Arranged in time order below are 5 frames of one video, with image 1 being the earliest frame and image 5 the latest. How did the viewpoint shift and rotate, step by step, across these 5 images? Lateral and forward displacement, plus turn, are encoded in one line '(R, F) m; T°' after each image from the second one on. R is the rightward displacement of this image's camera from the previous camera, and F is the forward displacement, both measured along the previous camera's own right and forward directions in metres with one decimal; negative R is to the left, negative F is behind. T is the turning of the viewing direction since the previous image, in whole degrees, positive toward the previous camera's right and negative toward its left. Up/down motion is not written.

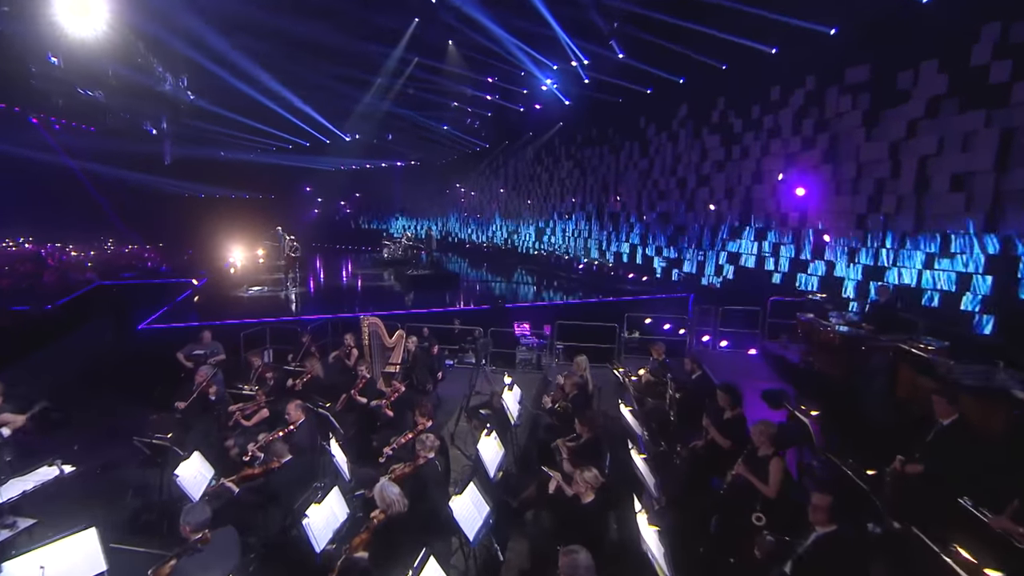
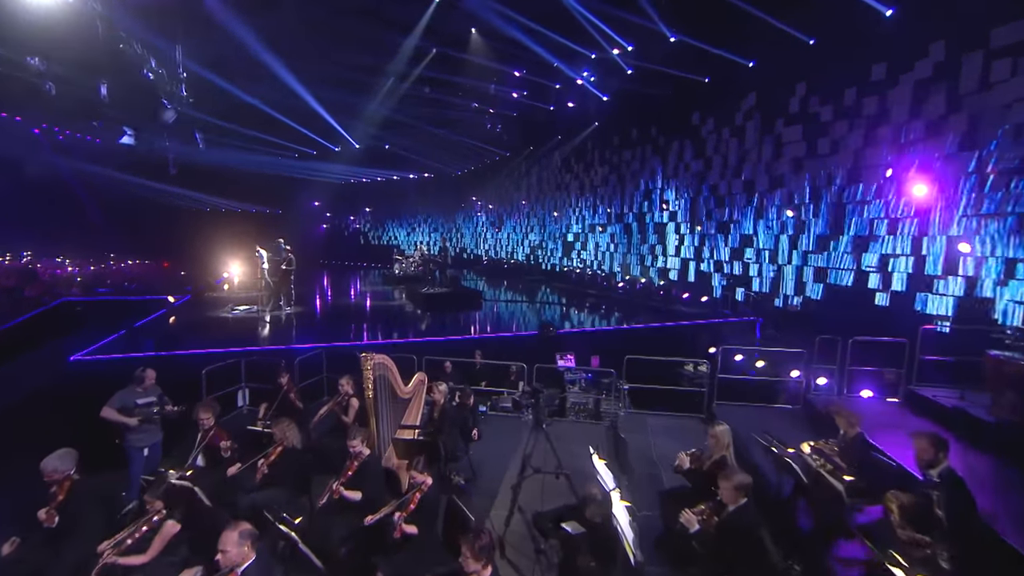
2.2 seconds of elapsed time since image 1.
(-0.4, +1.7) m; -1°
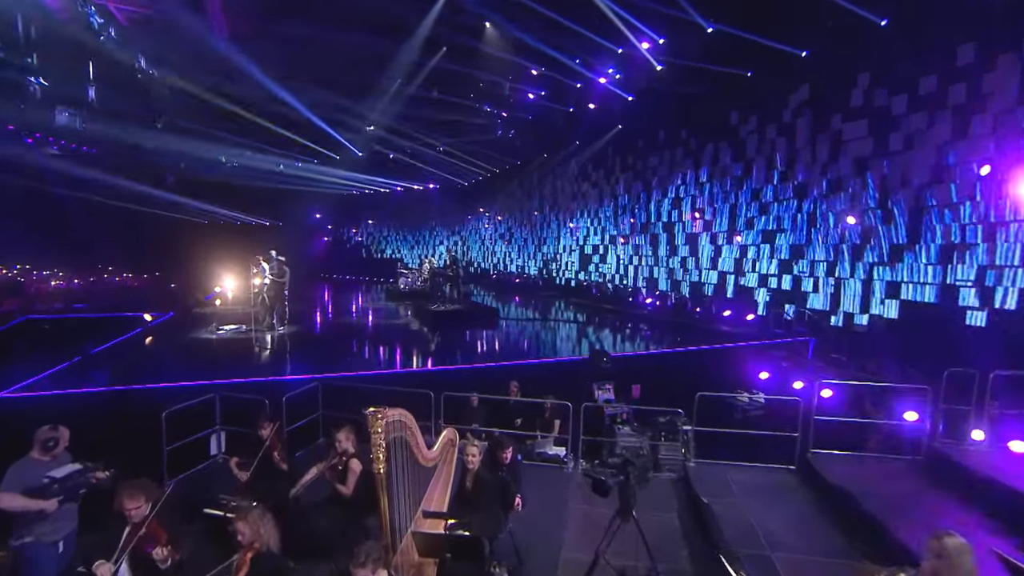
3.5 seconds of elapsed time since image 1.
(-0.3, +1.0) m; 0°
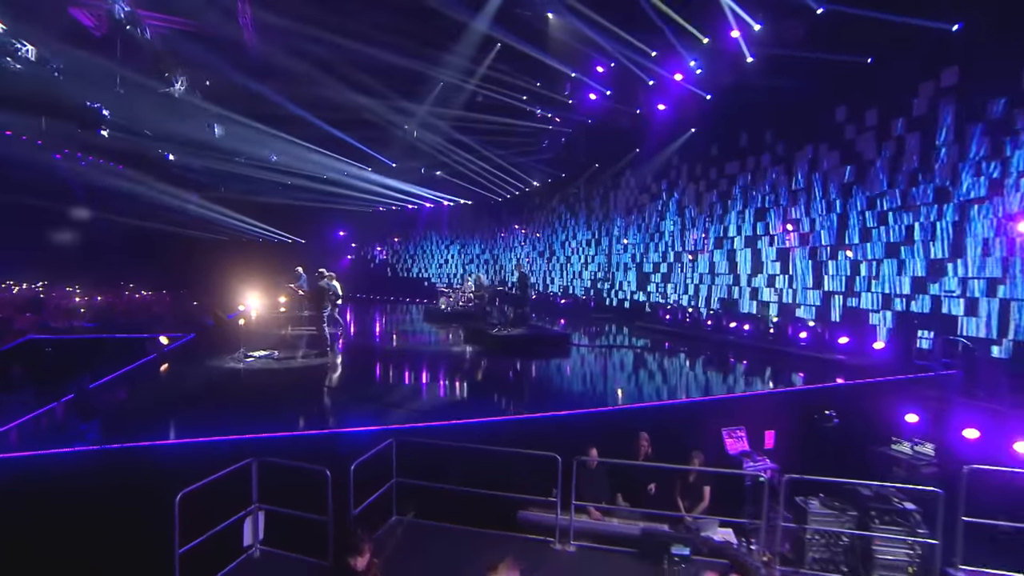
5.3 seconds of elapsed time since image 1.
(-0.8, +1.3) m; -2°
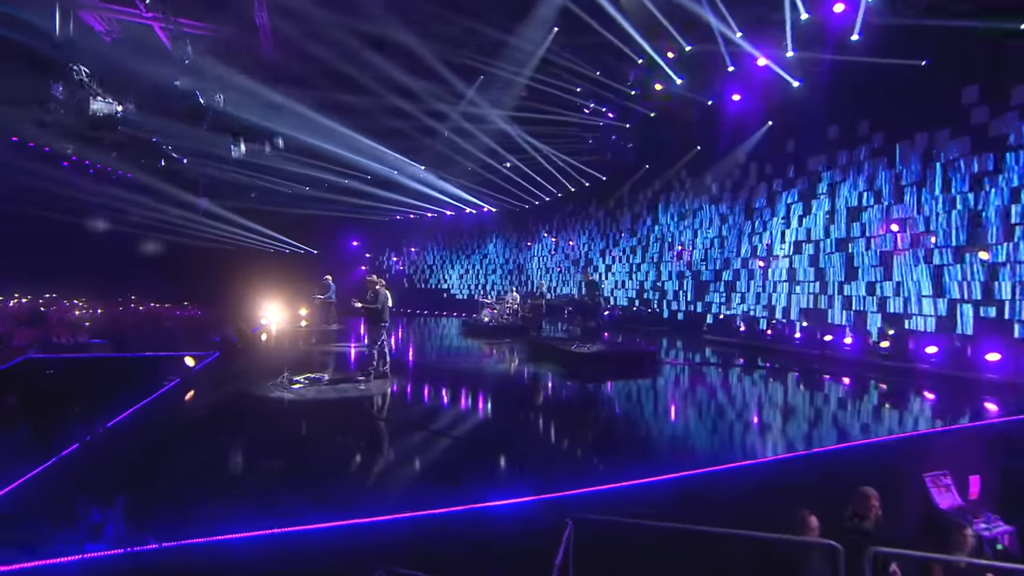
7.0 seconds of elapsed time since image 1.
(-0.9, +1.2) m; 0°
